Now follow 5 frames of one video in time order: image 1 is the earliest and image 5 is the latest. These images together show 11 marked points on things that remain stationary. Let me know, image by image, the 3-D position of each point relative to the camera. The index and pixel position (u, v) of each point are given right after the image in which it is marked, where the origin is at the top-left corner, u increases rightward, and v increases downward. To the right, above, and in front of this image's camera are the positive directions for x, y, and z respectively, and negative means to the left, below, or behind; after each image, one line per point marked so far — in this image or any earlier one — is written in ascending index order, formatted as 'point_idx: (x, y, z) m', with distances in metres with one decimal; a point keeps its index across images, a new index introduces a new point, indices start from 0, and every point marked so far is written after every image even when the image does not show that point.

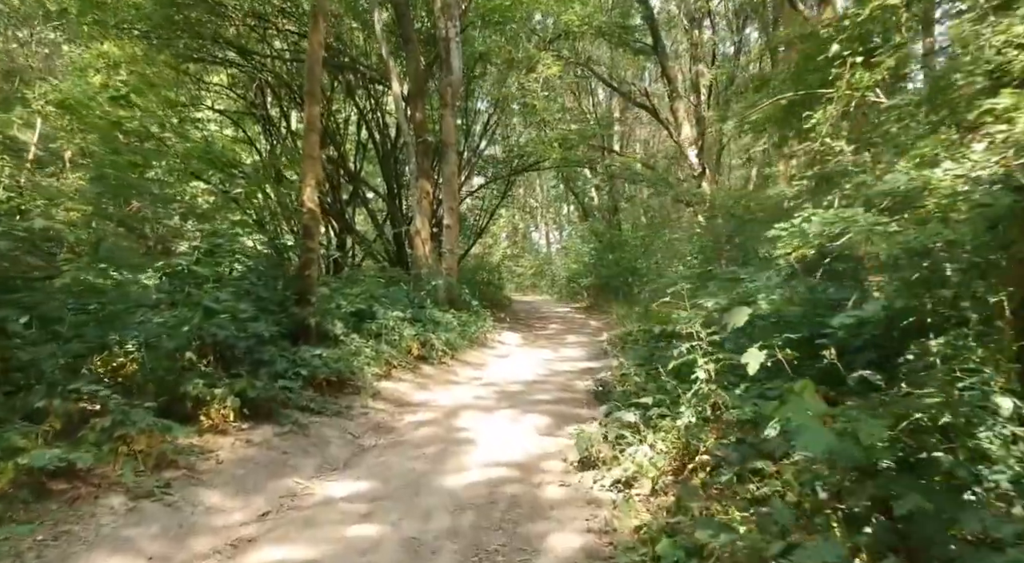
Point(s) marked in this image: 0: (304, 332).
0: (-2.3, -0.6, +7.1) m
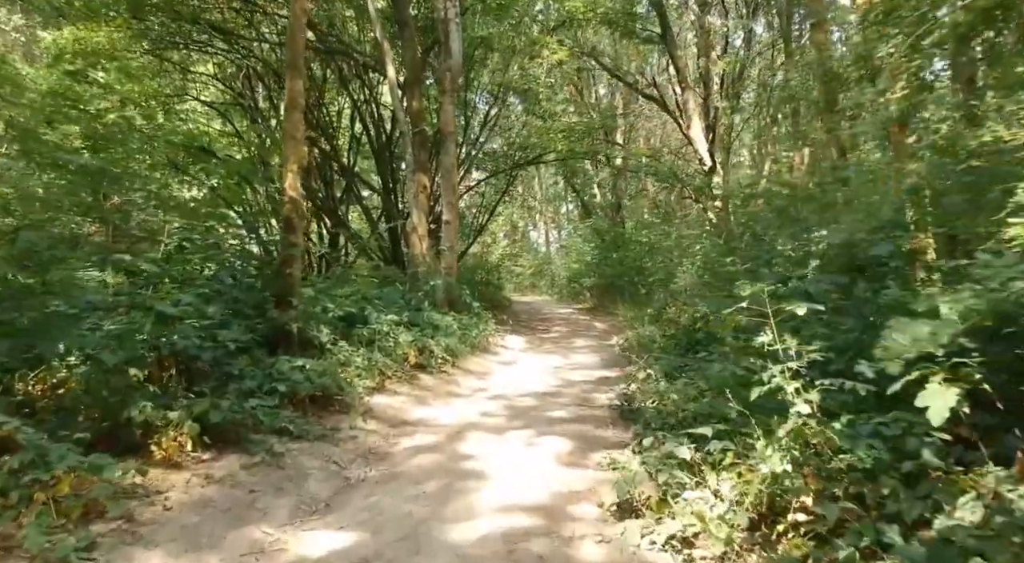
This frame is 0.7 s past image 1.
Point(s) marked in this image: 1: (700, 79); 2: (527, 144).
0: (-2.2, -0.6, +6.2) m
1: (+5.5, +6.0, +19.0) m
2: (+0.4, +3.6, +16.8) m
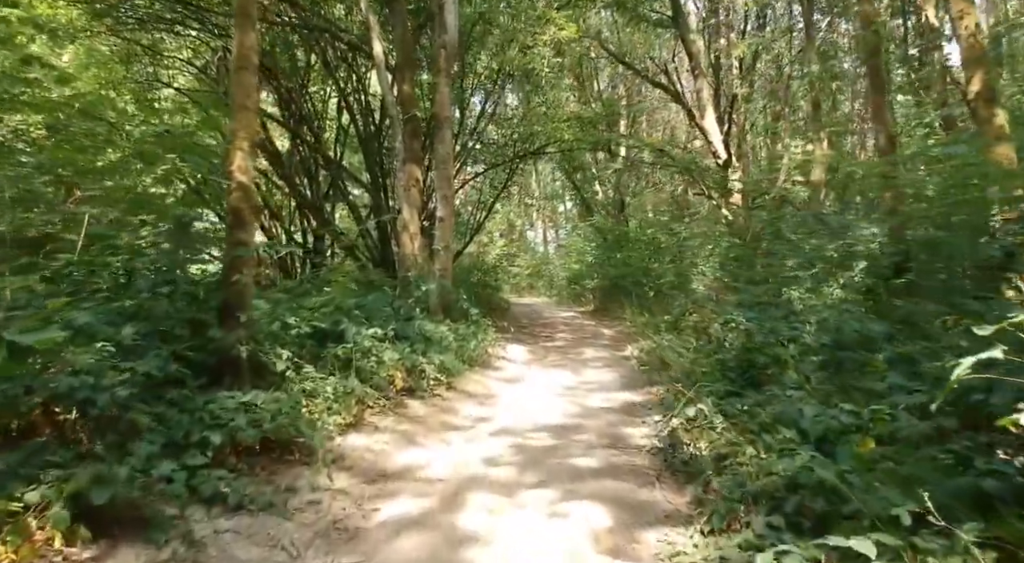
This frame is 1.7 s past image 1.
0: (-2.1, -0.6, +4.8) m
1: (+5.5, +5.9, +17.7) m
2: (+0.4, +3.6, +15.4) m
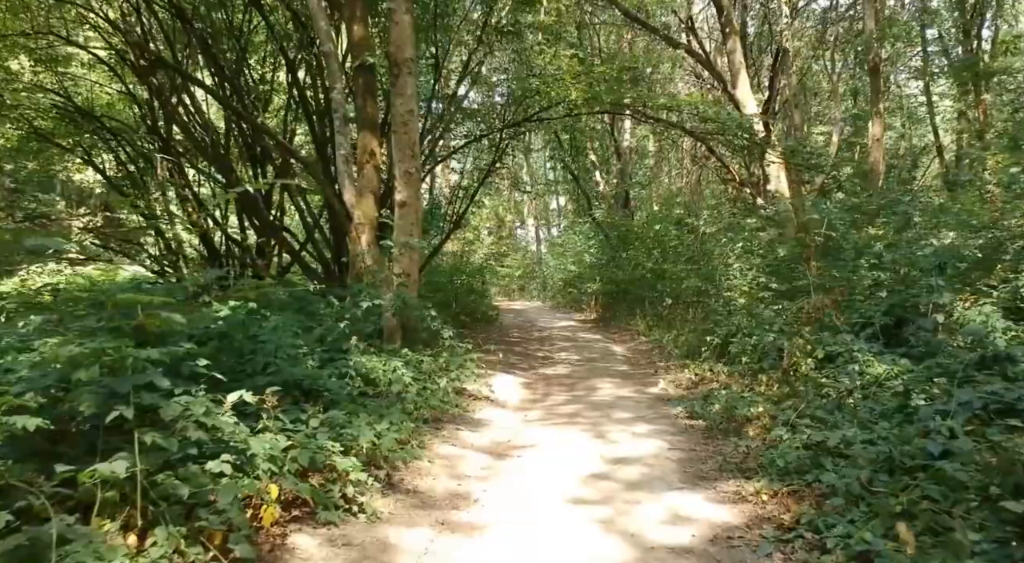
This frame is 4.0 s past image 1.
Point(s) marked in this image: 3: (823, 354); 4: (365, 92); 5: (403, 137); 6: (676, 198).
0: (-2.1, -0.8, +1.5) m
1: (+5.2, +5.8, +14.5) m
2: (+0.2, +3.4, +12.1) m
3: (+3.0, -0.7, +6.2) m
4: (-2.1, +2.7, +9.2) m
5: (-1.4, +1.9, +8.4) m
6: (+4.6, +2.3, +17.9) m
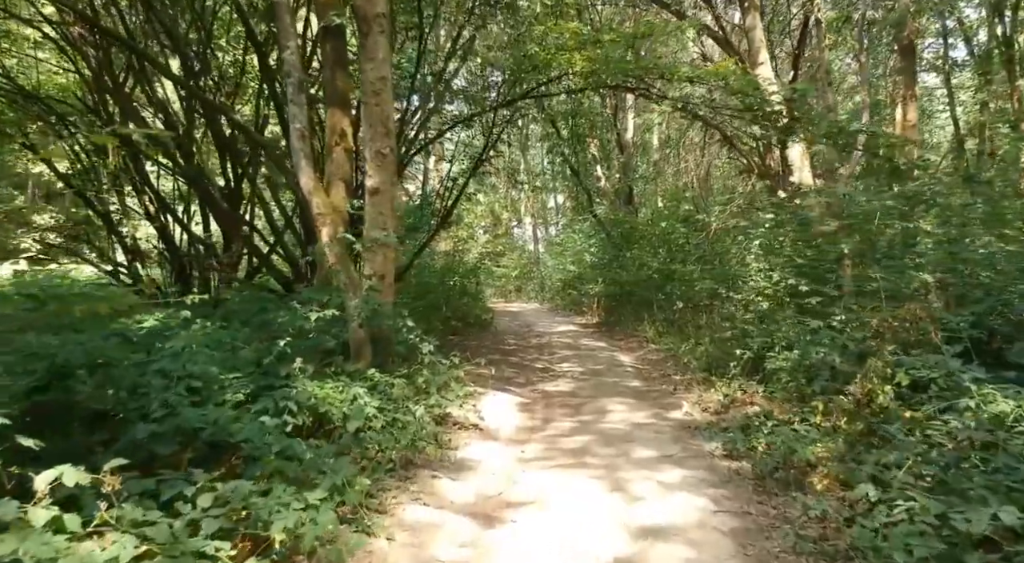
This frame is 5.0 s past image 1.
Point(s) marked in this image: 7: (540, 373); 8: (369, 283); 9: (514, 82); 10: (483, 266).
0: (-2.2, -0.8, 0.0) m
1: (+5.1, +5.8, +13.1) m
2: (+0.1, +3.4, +10.7) m
3: (+2.9, -0.7, +4.8) m
4: (-2.2, +2.7, +7.8) m
5: (-1.5, +1.8, +7.0) m
6: (+4.5, +2.3, +16.5) m
7: (+0.5, -1.4, +10.1) m
8: (-1.6, -0.1, +7.1) m
9: (0.0, +3.3, +10.9) m
10: (-0.8, +0.4, +16.4) m
